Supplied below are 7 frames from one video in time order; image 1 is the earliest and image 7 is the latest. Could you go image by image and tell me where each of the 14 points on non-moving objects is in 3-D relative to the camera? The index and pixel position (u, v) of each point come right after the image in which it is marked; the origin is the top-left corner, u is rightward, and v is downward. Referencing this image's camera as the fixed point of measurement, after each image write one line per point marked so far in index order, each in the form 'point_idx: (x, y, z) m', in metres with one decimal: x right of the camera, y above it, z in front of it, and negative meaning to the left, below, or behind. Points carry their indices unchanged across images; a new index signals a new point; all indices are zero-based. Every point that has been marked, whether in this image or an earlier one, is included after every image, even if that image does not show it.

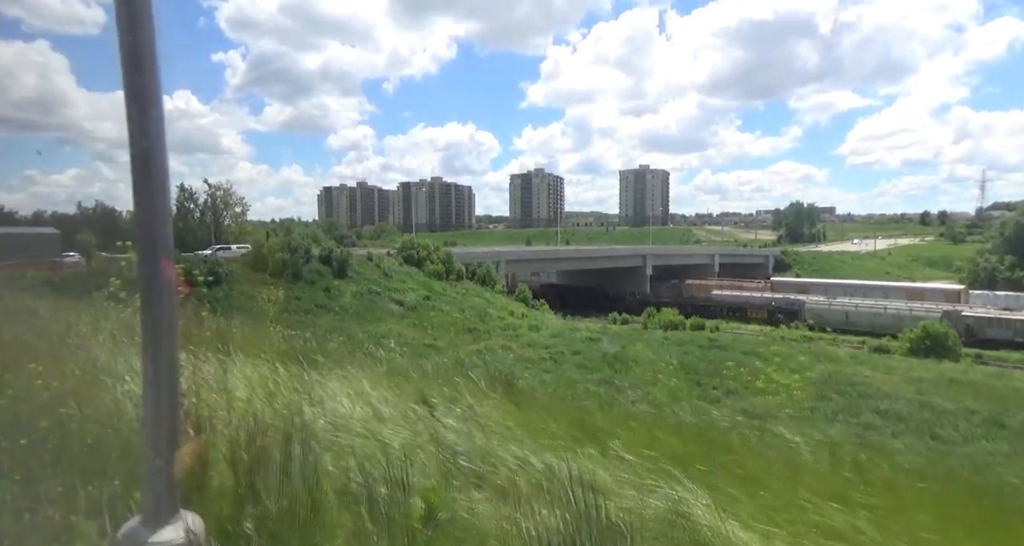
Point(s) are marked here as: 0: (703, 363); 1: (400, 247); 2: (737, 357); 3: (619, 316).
0: (+3.4, -1.6, +10.4) m
1: (-3.4, +0.8, +18.3) m
2: (+4.2, -1.6, +11.0) m
3: (+3.4, -1.4, +18.8) m
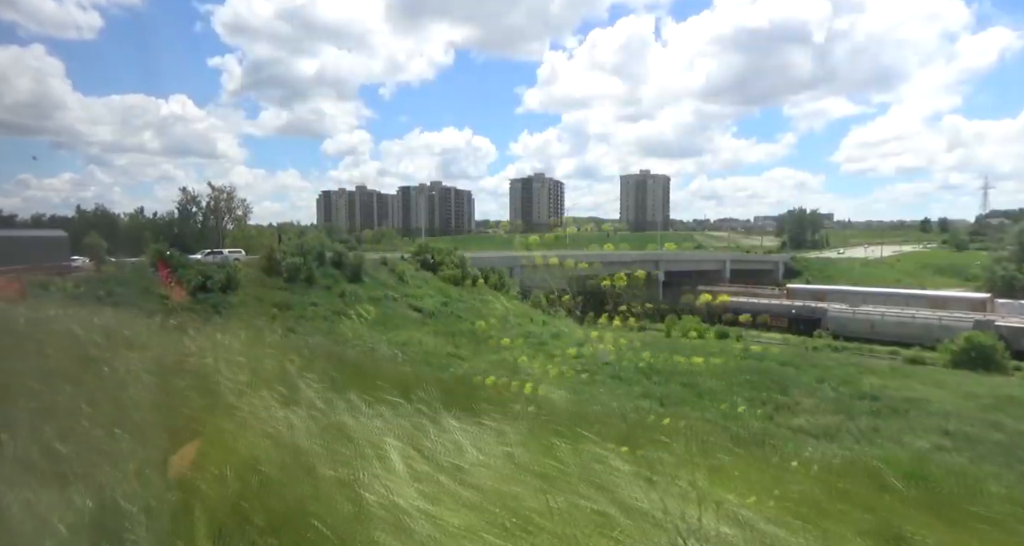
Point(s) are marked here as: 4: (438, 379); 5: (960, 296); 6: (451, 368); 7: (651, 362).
0: (+3.9, -1.7, +10.0) m
1: (-2.9, +0.7, +17.8) m
2: (+4.7, -1.7, +10.5) m
3: (+3.9, -1.6, +18.3) m
4: (-1.2, -1.6, +9.1) m
5: (+14.9, -0.8, +19.4) m
6: (-1.0, -1.7, +10.2) m
7: (+2.6, -1.7, +10.9) m
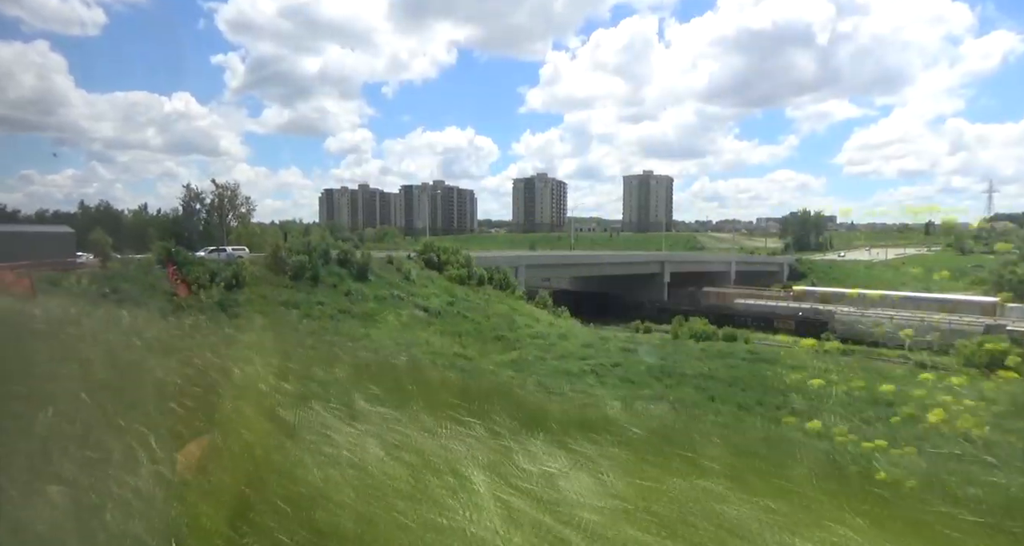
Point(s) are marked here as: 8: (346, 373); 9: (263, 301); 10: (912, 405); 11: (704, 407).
0: (+4.0, -1.7, +9.8) m
1: (-2.7, +0.7, +17.6) m
2: (+4.9, -1.8, +10.4) m
3: (+4.1, -1.6, +18.2) m
4: (-1.0, -1.6, +9.0) m
5: (+15.0, -0.9, +19.2) m
6: (-0.9, -1.6, +10.1) m
7: (+2.7, -1.7, +10.8) m
8: (-2.4, -1.4, +8.4) m
9: (-4.8, -0.5, +11.4) m
10: (+5.7, -1.9, +8.3) m
11: (+2.7, -1.9, +8.2) m
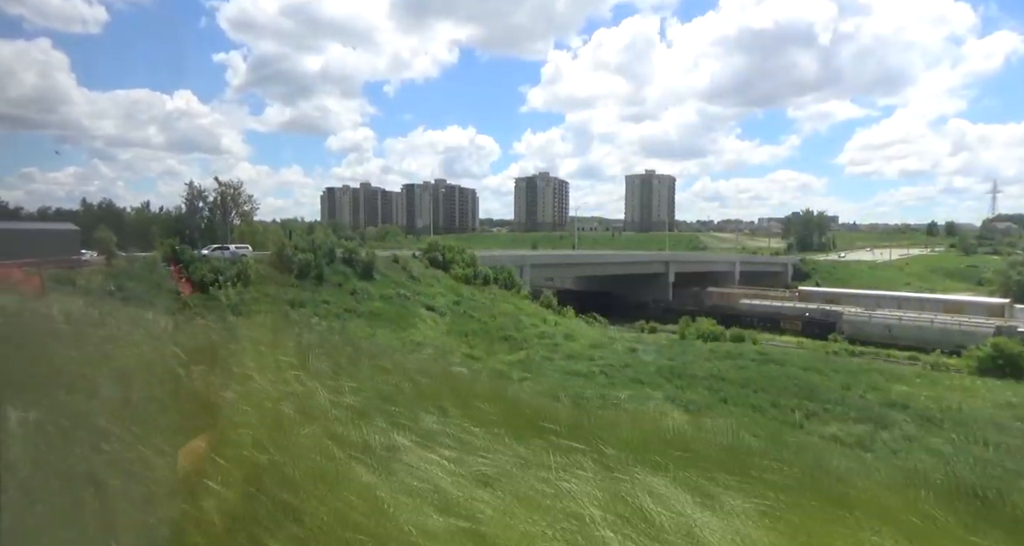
0: (+4.2, -1.7, +9.7) m
1: (-2.6, +0.7, +17.5) m
2: (+5.0, -1.8, +10.3) m
3: (+4.2, -1.6, +18.1) m
4: (-0.9, -1.6, +8.9) m
5: (+15.2, -0.9, +19.1) m
6: (-0.7, -1.6, +10.0) m
7: (+2.9, -1.7, +10.7) m
8: (-2.2, -1.4, +8.3) m
9: (-4.7, -0.5, +11.3) m
10: (+5.8, -1.9, +8.2) m
11: (+2.9, -1.9, +8.1) m
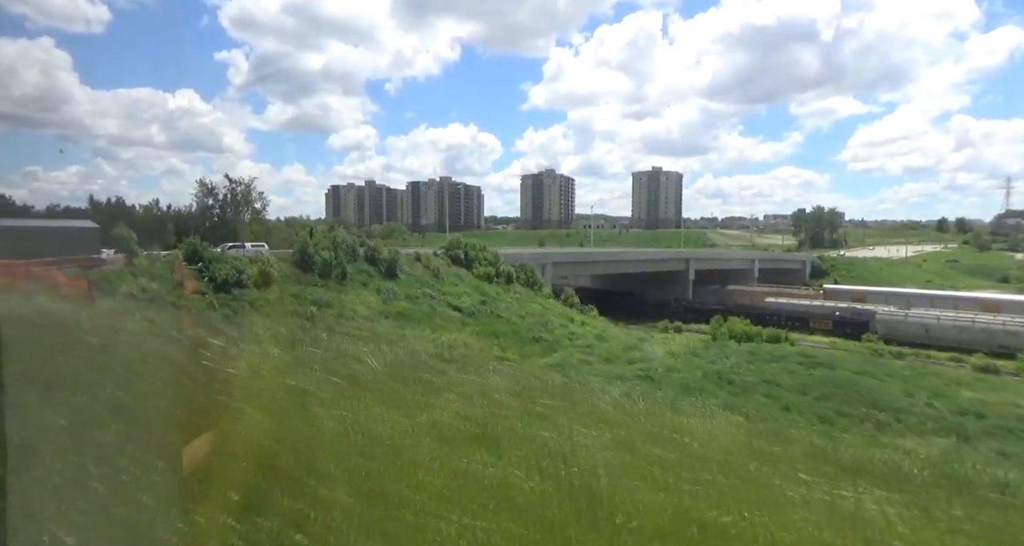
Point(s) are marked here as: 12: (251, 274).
0: (+4.8, -1.7, +9.2) m
1: (-1.9, +0.8, +17.0) m
2: (+5.7, -1.7, +9.7) m
3: (+4.9, -1.6, +17.5) m
4: (-0.3, -1.6, +8.4) m
5: (+15.9, -0.8, +18.5) m
6: (-0.1, -1.6, +9.5) m
7: (+3.5, -1.7, +10.1) m
8: (-1.6, -1.4, +7.8) m
9: (-4.0, -0.5, +10.8) m
10: (+6.5, -1.9, +7.7) m
11: (+3.5, -1.9, +7.6) m
12: (-4.7, 0.0, +10.6) m
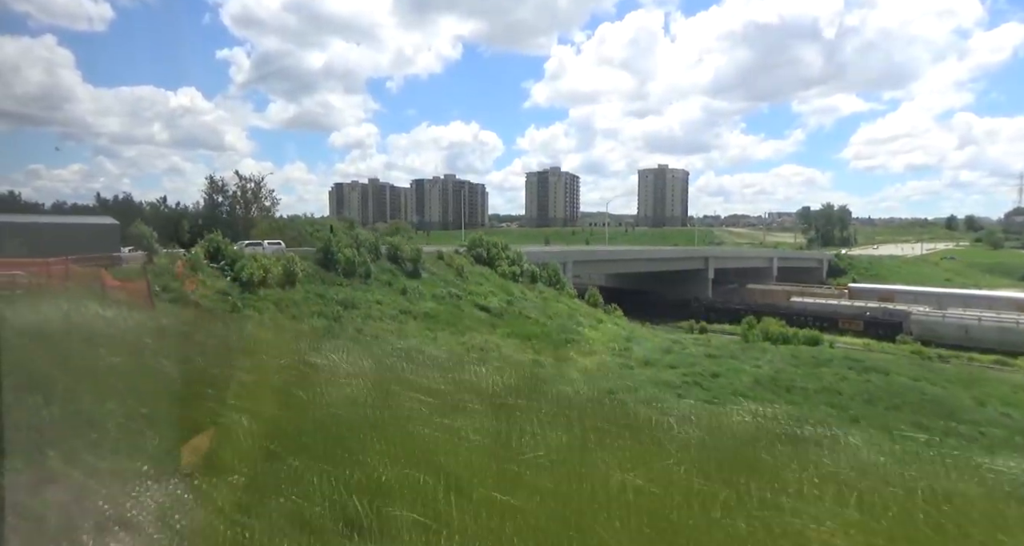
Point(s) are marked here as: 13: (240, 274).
0: (+5.4, -1.7, +8.6) m
1: (-1.3, +0.8, +16.5) m
2: (+6.3, -1.7, +9.2) m
3: (+5.5, -1.6, +17.0) m
4: (+0.4, -1.6, +7.9) m
5: (+16.5, -0.8, +17.9) m
6: (+0.5, -1.6, +9.0) m
7: (+4.2, -1.7, +9.6) m
8: (-1.0, -1.4, +7.3) m
9: (-3.4, -0.5, +10.2) m
10: (+7.1, -1.9, +7.1) m
11: (+4.1, -1.9, +7.1) m
12: (-4.1, 0.0, +10.1) m
13: (-4.4, 0.0, +9.5) m
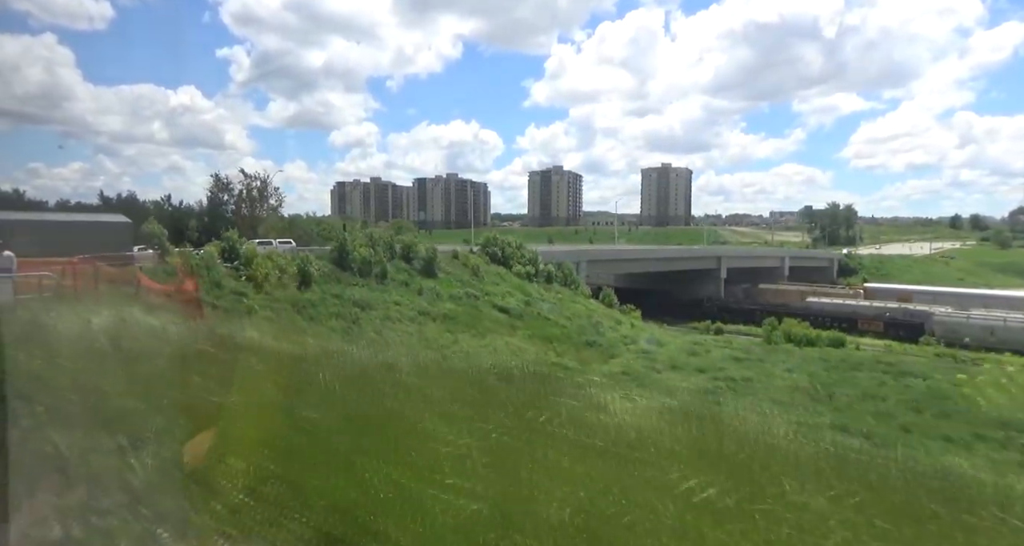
0: (+5.8, -1.7, +8.3) m
1: (-0.9, +0.8, +16.1) m
2: (+6.7, -1.7, +8.8) m
3: (+5.9, -1.5, +16.6) m
4: (+0.7, -1.6, +7.5) m
5: (+16.9, -0.8, +17.5) m
6: (+0.9, -1.6, +8.6) m
7: (+4.5, -1.7, +9.2) m
8: (-0.6, -1.4, +6.9) m
9: (-3.0, -0.5, +9.9) m
10: (+7.5, -1.9, +6.8) m
11: (+4.5, -1.9, +6.7) m
12: (-3.7, 0.0, +9.7) m
13: (-4.0, 0.0, +9.1) m
